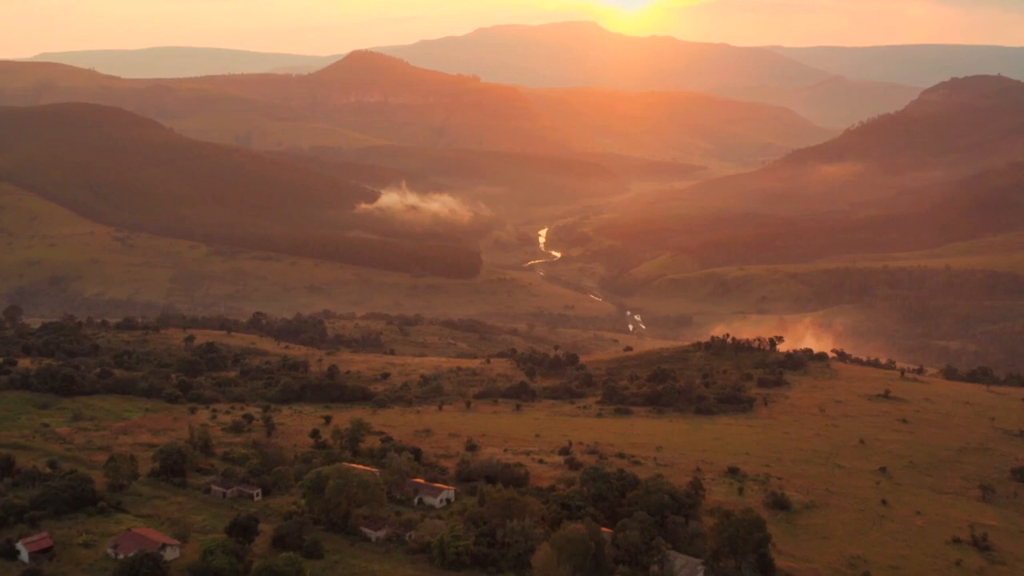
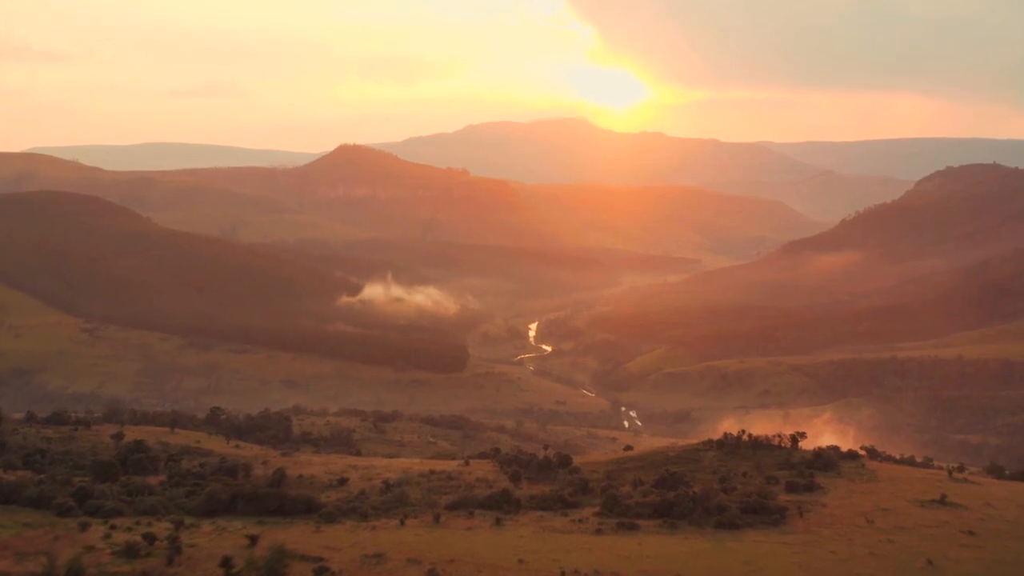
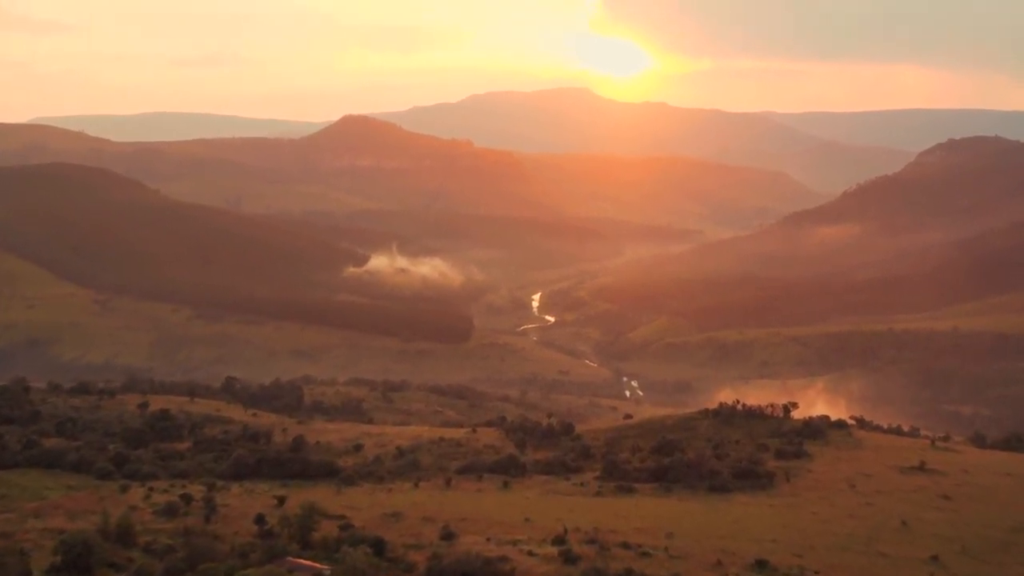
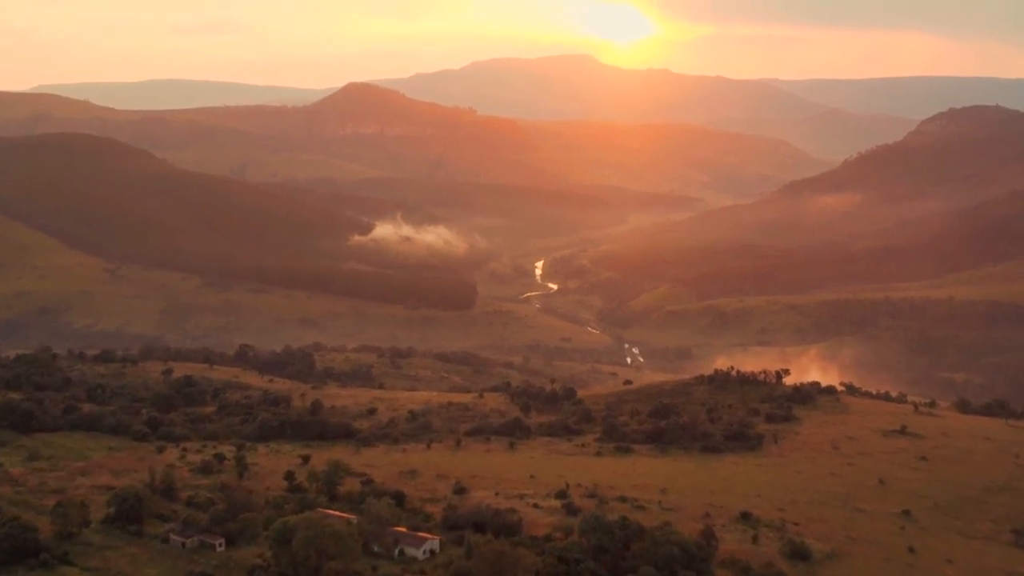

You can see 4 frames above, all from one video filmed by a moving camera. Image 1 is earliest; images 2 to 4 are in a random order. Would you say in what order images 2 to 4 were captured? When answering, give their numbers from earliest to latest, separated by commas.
4, 3, 2
